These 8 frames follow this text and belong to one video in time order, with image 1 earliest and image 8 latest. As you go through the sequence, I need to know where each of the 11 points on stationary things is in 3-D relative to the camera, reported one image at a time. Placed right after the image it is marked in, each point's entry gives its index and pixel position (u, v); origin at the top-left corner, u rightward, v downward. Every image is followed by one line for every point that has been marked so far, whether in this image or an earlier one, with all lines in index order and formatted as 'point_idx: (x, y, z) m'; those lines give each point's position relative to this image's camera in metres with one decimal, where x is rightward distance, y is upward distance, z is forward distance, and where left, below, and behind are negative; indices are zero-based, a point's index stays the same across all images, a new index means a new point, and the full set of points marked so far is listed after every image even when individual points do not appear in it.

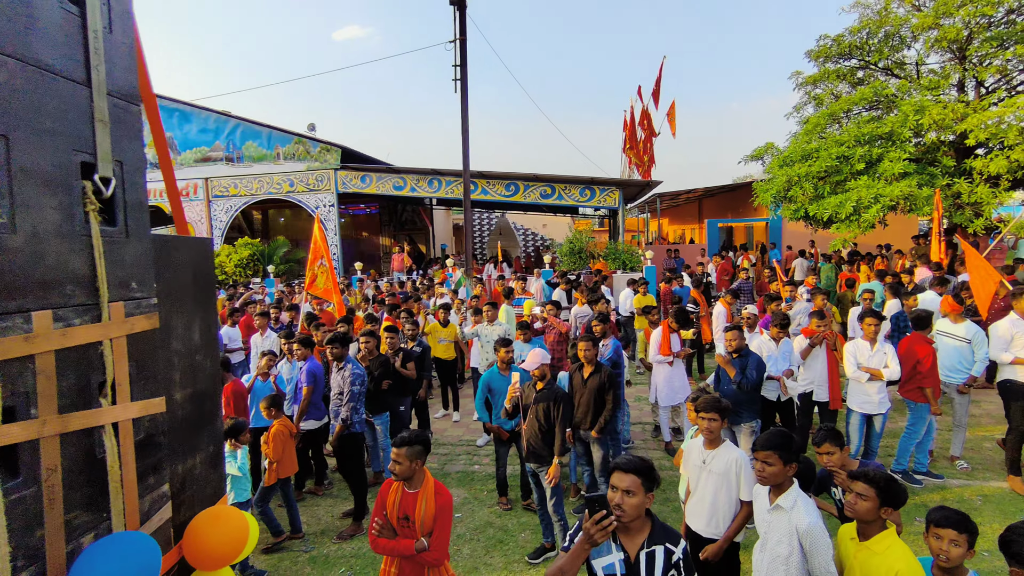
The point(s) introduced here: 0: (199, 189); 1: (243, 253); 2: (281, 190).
0: (-10.1, +3.2, +16.9) m
1: (-7.8, +1.0, +15.2) m
2: (-7.2, +3.1, +16.4) m
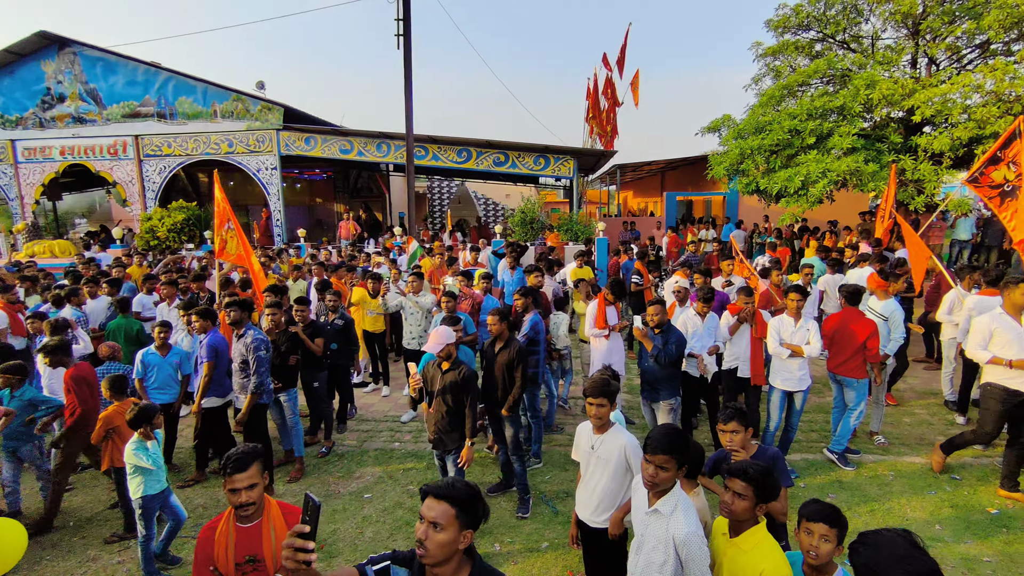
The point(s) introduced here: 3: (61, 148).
0: (-11.5, +4.3, +15.8) m
1: (-9.1, +2.0, +14.3) m
2: (-8.6, +4.0, +15.5) m
3: (-14.0, +4.3, +16.3) m
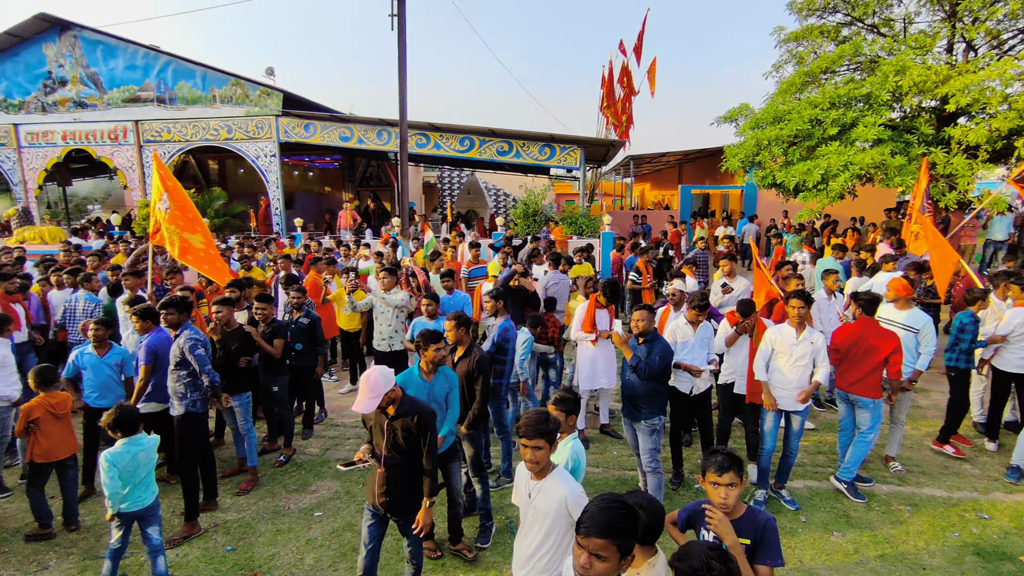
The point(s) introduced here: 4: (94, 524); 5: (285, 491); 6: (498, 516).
0: (-11.4, +4.6, +15.5) m
1: (-9.0, +2.3, +14.0) m
2: (-8.5, +4.4, +15.1) m
3: (-13.8, +4.8, +16.1) m
4: (-3.6, -2.0, +4.5) m
5: (-2.1, -1.9, +5.0) m
6: (-0.1, -1.9, +4.4) m
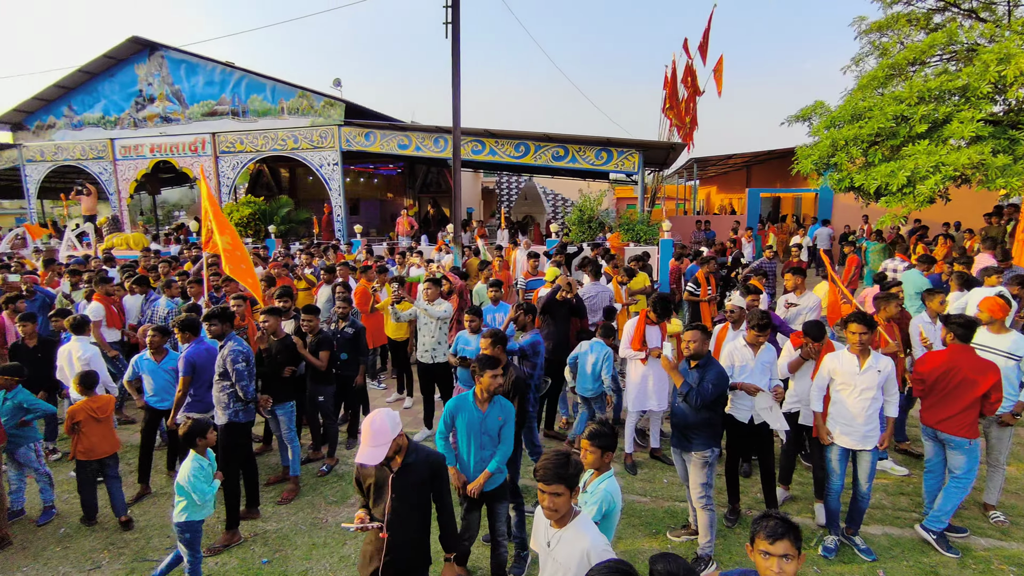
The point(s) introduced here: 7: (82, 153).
0: (-9.6, +4.6, +16.5) m
1: (-7.5, +2.2, +14.7) m
2: (-6.8, +4.3, +15.8) m
3: (-12.0, +4.7, +17.4) m
4: (-3.3, -2.1, +4.7) m
5: (-1.8, -2.0, +4.9) m
6: (+0.2, -2.0, +4.1) m
7: (-14.9, +4.7, +18.3) m
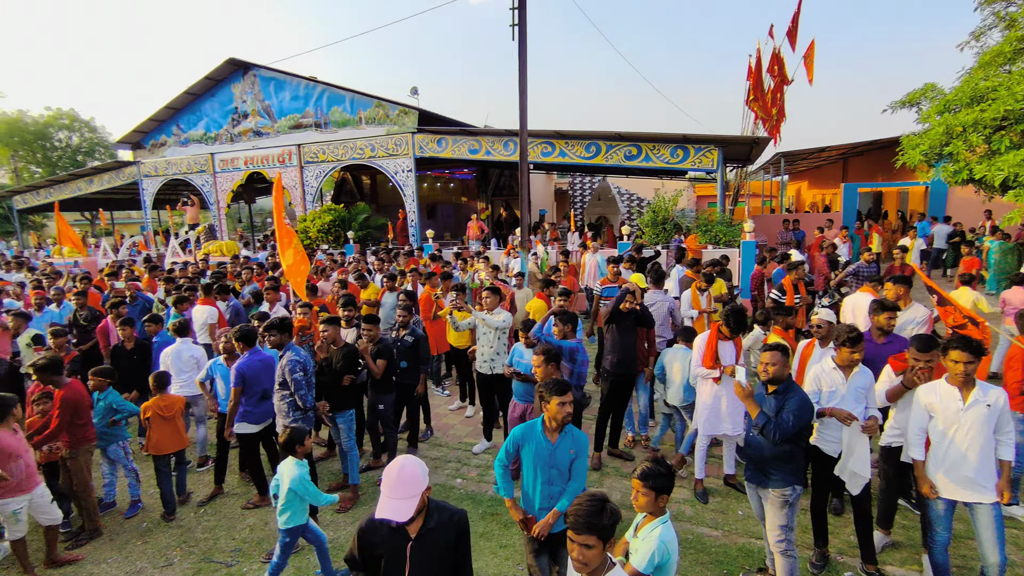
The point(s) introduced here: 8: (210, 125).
0: (-7.3, +4.5, +17.6) m
1: (-5.5, +2.1, +15.5) m
2: (-4.7, +4.2, +16.4) m
3: (-9.6, +4.6, +18.7) m
4: (-2.8, -2.2, +4.9) m
5: (-1.2, -2.1, +4.9) m
6: (+0.6, -2.1, +3.9) m
7: (-12.3, +4.6, +20.0) m
8: (-11.2, +6.0, +19.4) m
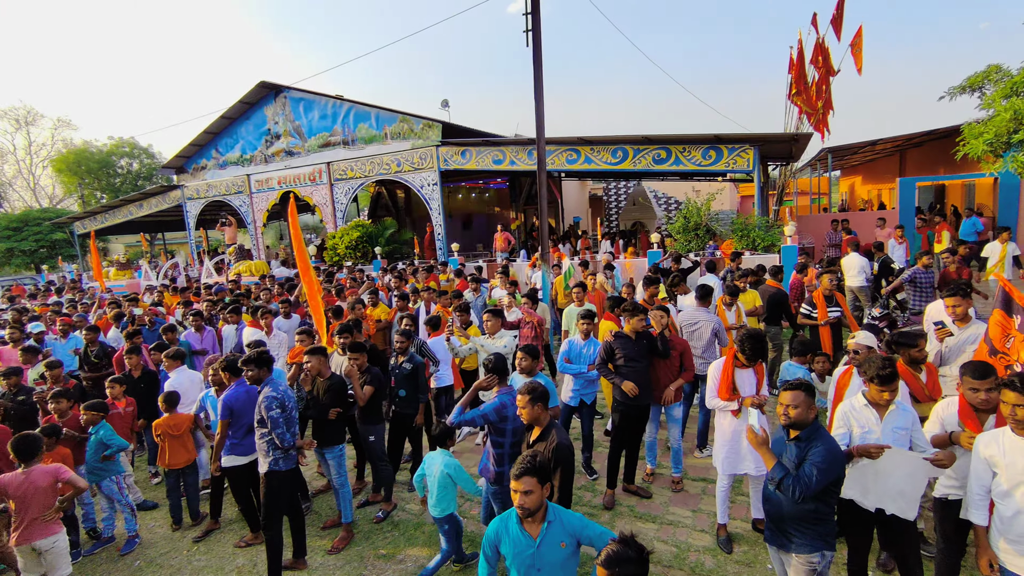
0: (-6.4, +3.9, +17.8) m
1: (-4.7, +1.6, +15.5) m
2: (-3.8, +3.7, +16.5) m
3: (-8.5, +4.0, +19.2) m
4: (-2.7, -2.5, +4.7) m
5: (-1.2, -2.4, +4.6) m
6: (+0.5, -2.3, +3.4) m
7: (-11.2, +3.9, +20.7) m
8: (-10.1, +5.4, +20.0) m
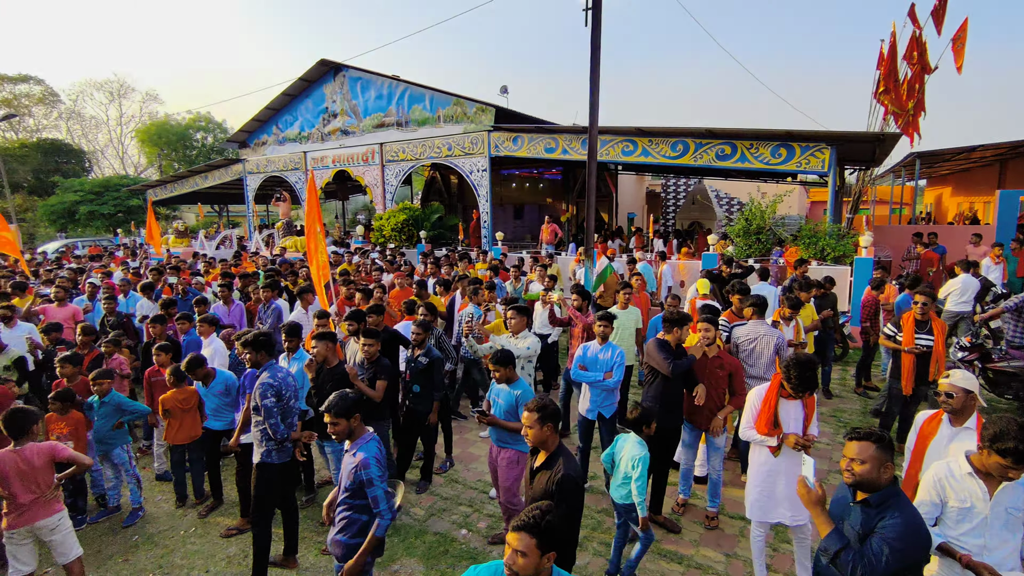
0: (-4.6, +4.6, +17.8) m
1: (-3.3, +2.1, +15.4) m
2: (-2.2, +4.1, +16.2) m
3: (-6.6, +4.8, +19.3) m
4: (-2.7, -2.3, +4.5) m
5: (-1.2, -2.2, +4.3) m
6: (+0.4, -2.3, +2.9) m
7: (-9.1, +4.9, +21.1) m
8: (-8.0, +6.3, +20.3) m
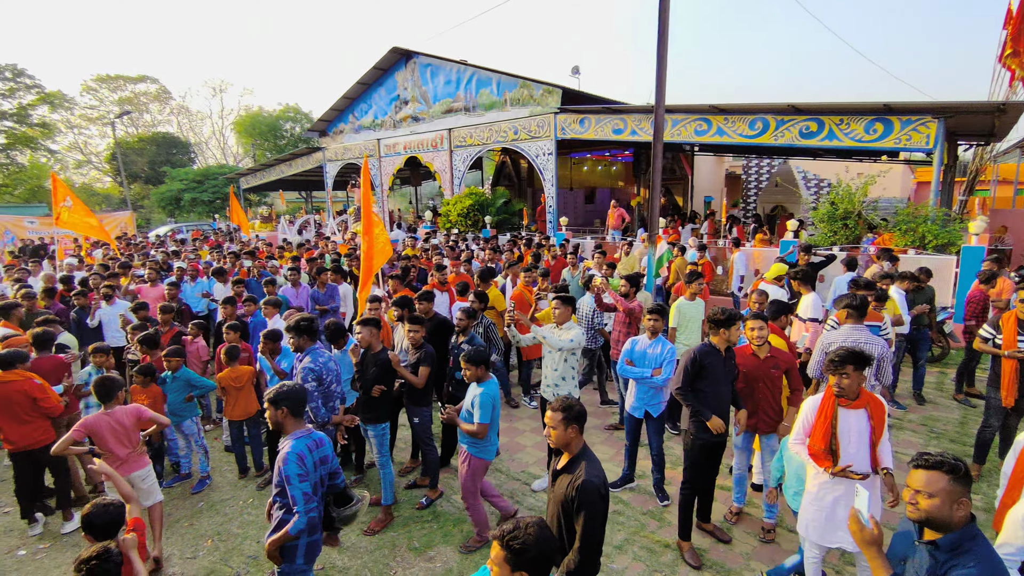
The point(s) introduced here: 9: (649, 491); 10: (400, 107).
0: (-2.3, +5.1, +17.9) m
1: (-1.4, +2.5, +15.5) m
2: (-0.2, +4.6, +16.1) m
3: (-4.1, +5.4, +19.8) m
4: (-2.3, -2.1, +4.8) m
5: (-0.9, -2.1, +4.3) m
6: (+0.5, -2.3, +2.7) m
7: (-6.3, +5.6, +21.8) m
8: (-5.3, +7.0, +20.8) m
9: (+1.3, -1.9, +4.8) m
10: (-4.3, +6.9, +19.9) m
